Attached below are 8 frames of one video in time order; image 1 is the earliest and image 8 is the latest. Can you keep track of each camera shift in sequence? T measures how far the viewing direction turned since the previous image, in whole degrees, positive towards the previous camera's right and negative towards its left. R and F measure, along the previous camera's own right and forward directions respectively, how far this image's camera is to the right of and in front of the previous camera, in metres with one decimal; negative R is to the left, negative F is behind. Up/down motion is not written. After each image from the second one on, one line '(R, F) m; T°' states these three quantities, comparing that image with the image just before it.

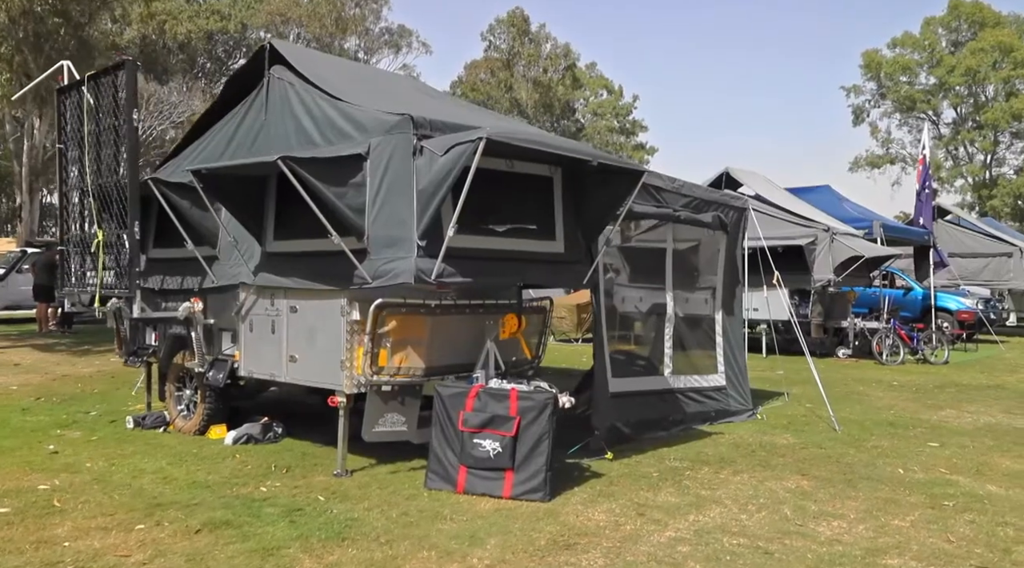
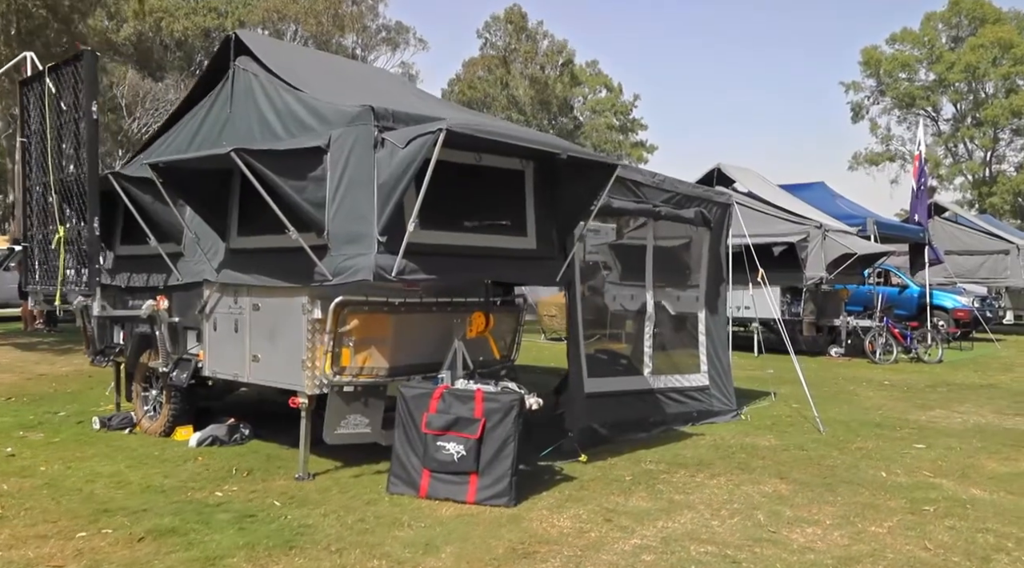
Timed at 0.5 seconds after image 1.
(+0.2, +0.2) m; 0°
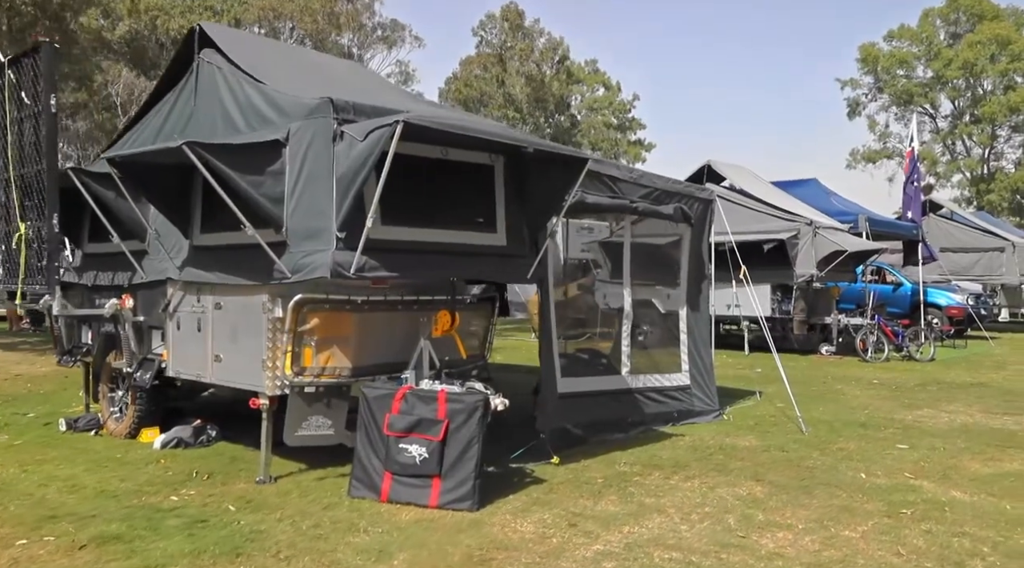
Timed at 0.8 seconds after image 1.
(+0.2, +0.2) m; 0°
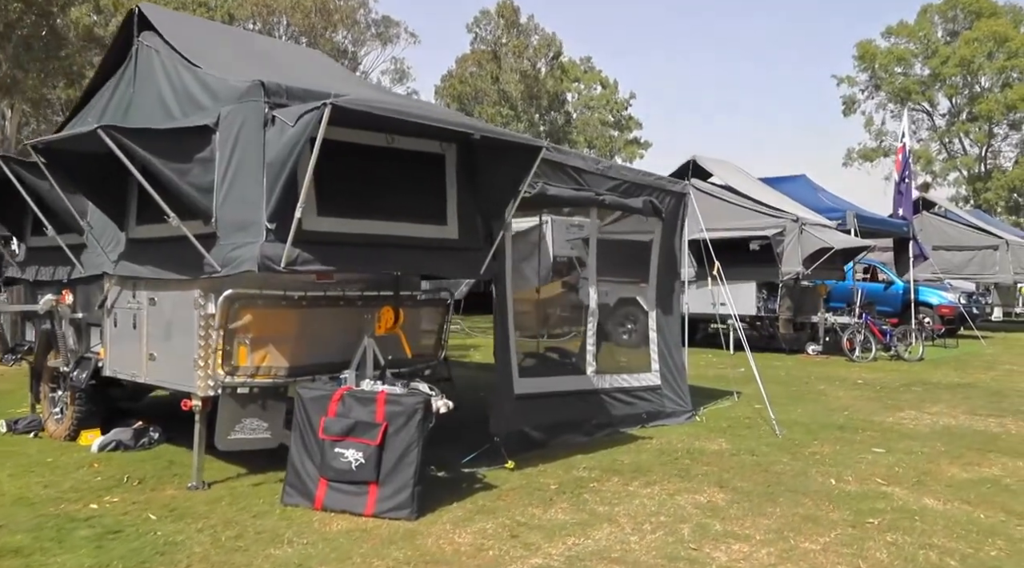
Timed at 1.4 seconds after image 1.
(+0.3, +0.3) m; 0°
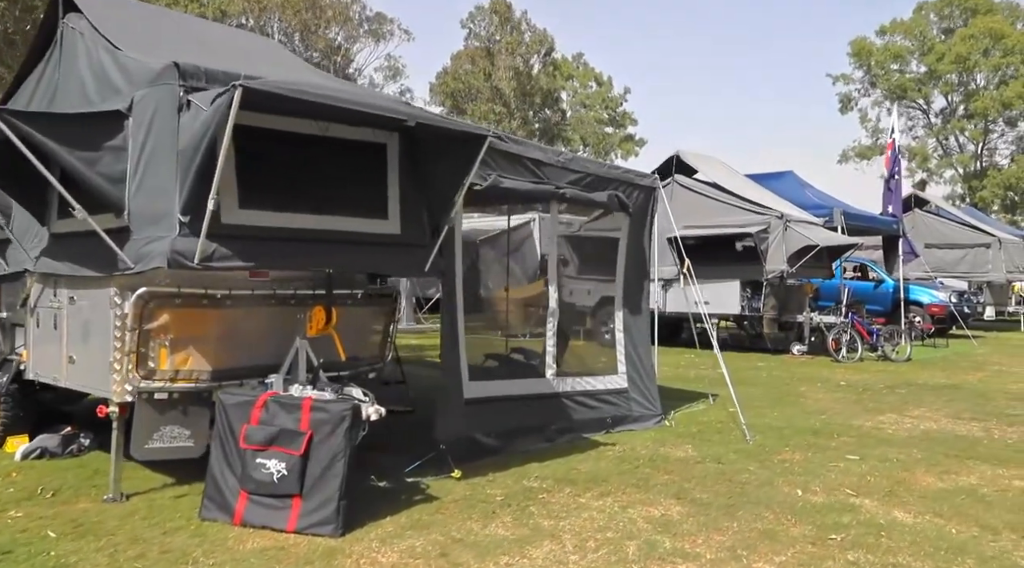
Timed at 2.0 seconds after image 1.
(+0.3, +0.3) m; 0°
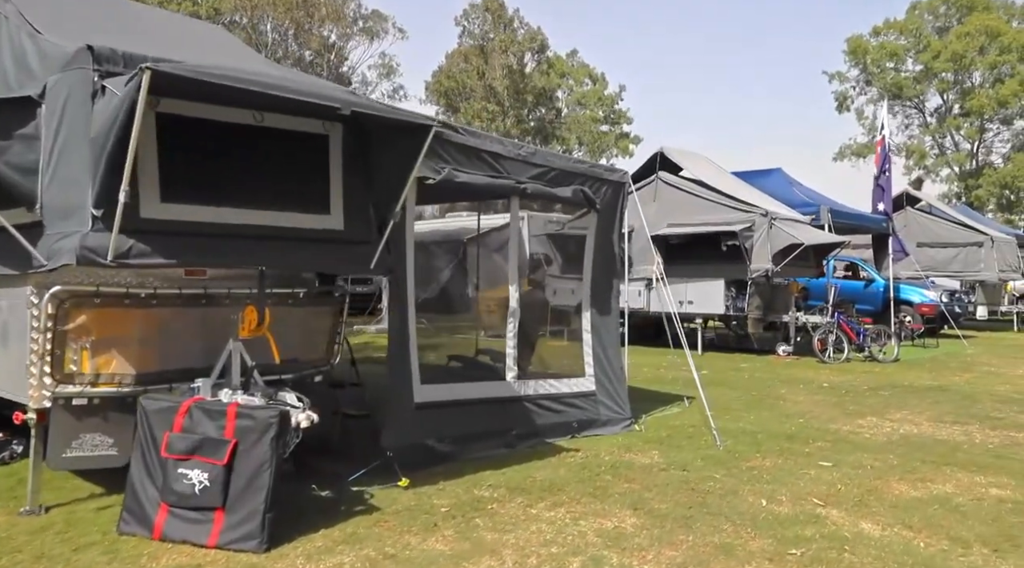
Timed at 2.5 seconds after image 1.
(+0.3, +0.3) m; 0°
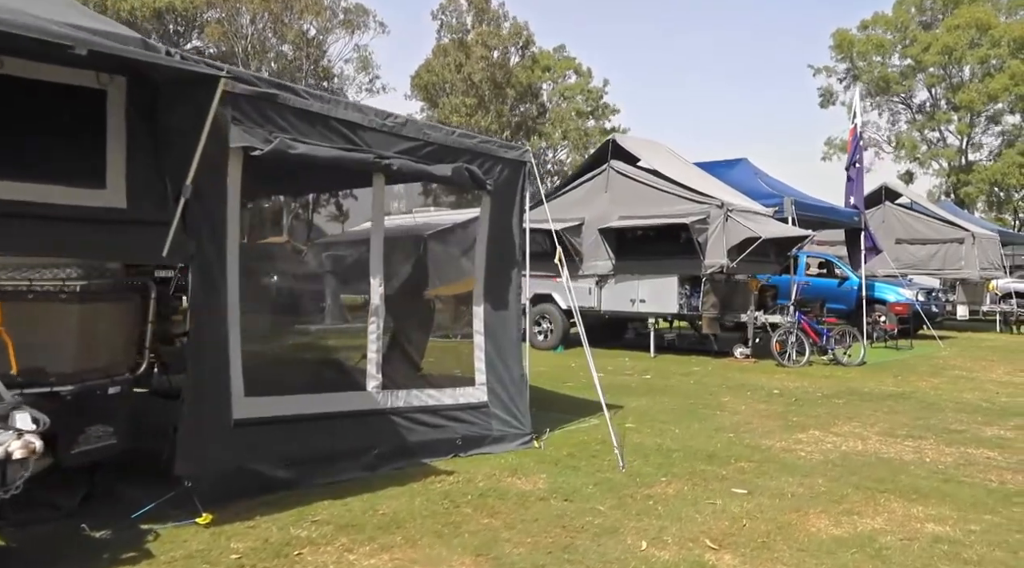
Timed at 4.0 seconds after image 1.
(+0.9, +0.9) m; 0°
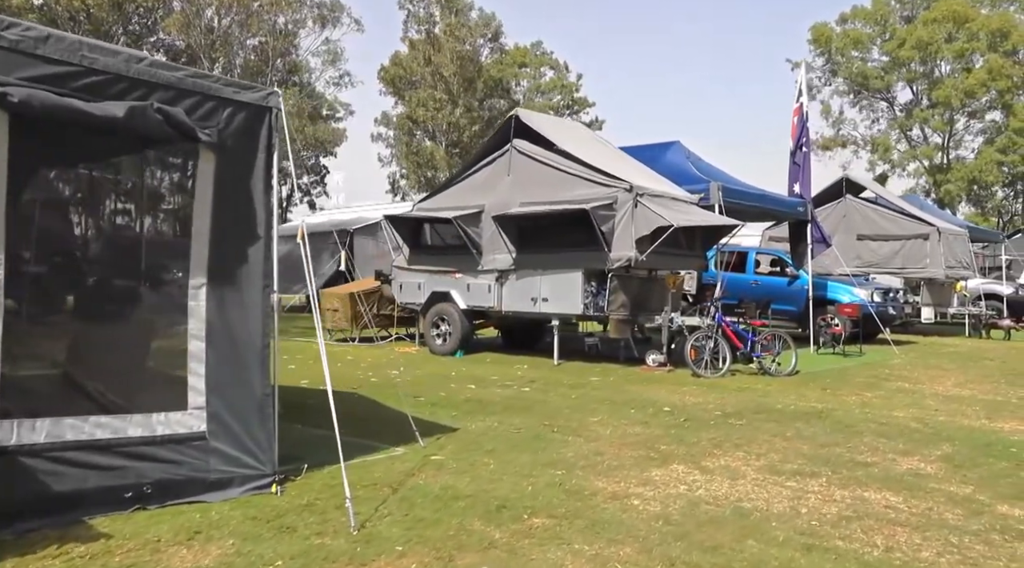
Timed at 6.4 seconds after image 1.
(+1.5, +1.6) m; 0°
